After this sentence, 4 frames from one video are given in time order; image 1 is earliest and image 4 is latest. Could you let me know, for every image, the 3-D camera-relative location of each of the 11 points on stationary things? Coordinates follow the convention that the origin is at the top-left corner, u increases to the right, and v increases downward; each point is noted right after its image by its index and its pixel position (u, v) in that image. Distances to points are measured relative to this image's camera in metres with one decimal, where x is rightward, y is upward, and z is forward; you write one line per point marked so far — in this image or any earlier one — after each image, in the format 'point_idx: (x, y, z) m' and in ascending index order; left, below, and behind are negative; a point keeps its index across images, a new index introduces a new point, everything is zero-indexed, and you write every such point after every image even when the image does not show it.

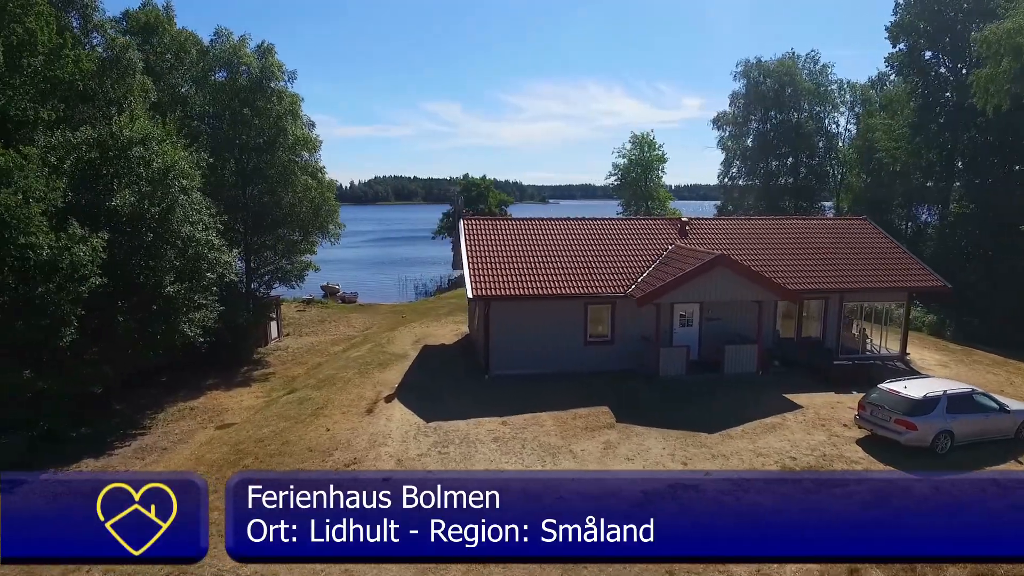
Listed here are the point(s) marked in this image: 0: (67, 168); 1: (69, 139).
0: (-12.8, +3.5, +17.5) m
1: (-13.1, +4.4, +17.9) m
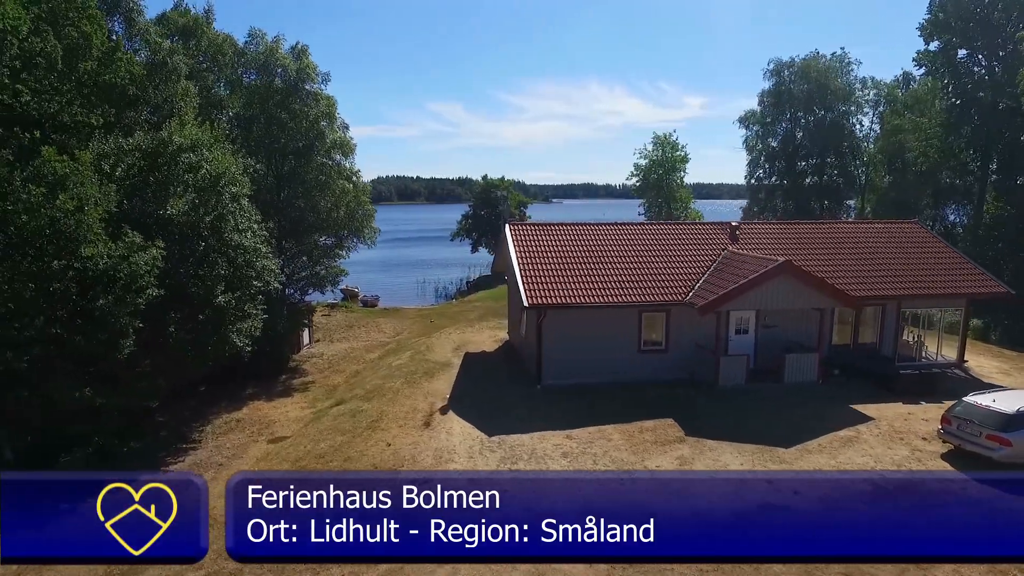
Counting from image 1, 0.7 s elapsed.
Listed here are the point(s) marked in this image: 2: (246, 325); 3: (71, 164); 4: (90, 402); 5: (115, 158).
0: (-10.9, +3.2, +16.9) m
1: (-11.2, +4.1, +17.4) m
2: (-8.6, -1.2, +19.6) m
3: (-10.9, +3.1, +15.0) m
4: (-10.5, -2.8, +15.1) m
5: (-11.2, +3.7, +17.1) m
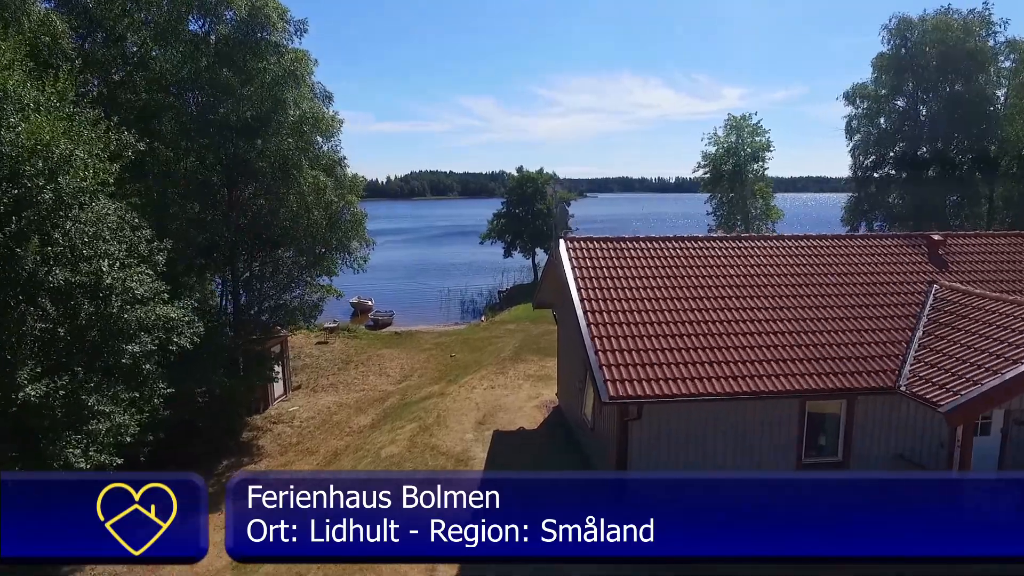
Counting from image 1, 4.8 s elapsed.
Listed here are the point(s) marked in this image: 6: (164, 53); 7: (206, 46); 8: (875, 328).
0: (-9.9, +1.8, +8.3) m
1: (-10.1, +2.7, +8.8) m
2: (-7.4, -2.5, +10.9) m
3: (-10.0, +1.7, +6.5) m
4: (-9.6, -4.2, +6.5) m
5: (-10.1, +2.4, +8.5) m
6: (-10.5, +7.0, +18.2) m
7: (-9.3, +7.4, +18.4) m
8: (+7.6, -0.8, +12.7) m
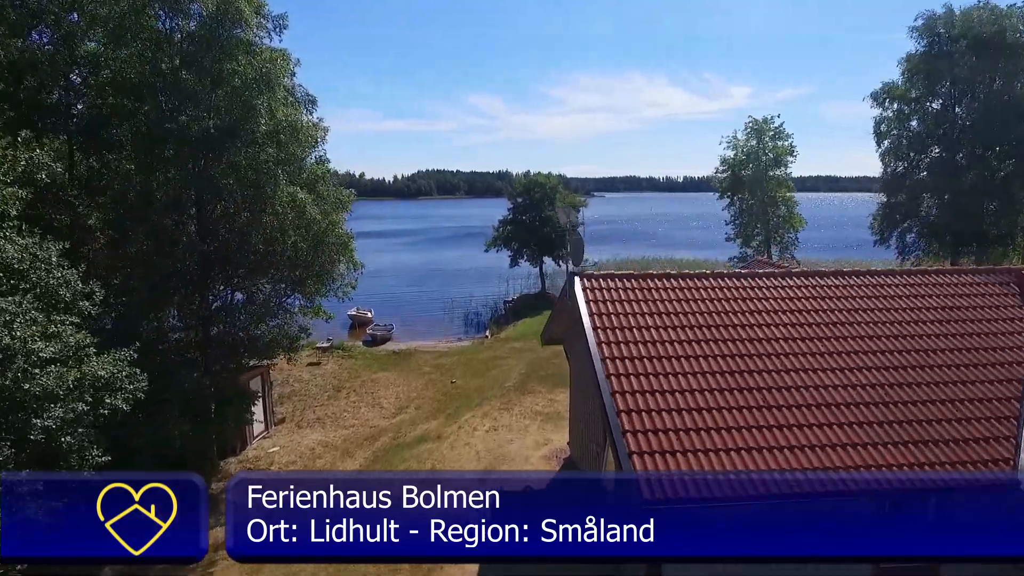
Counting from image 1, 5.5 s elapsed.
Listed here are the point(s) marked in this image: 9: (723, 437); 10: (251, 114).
0: (-9.8, +0.9, +6.0) m
1: (-10.1, +1.8, +6.5) m
2: (-7.3, -3.5, +8.5) m
3: (-9.9, +0.8, +4.1) m
4: (-9.6, -5.1, +4.2) m
5: (-10.1, +1.5, +6.2) m
6: (-10.3, +6.1, +15.9) m
7: (-9.2, +6.5, +16.0) m
8: (+7.7, -1.8, +10.1) m
9: (+3.2, -2.2, +9.5) m
10: (-6.9, +4.7, +16.4) m
